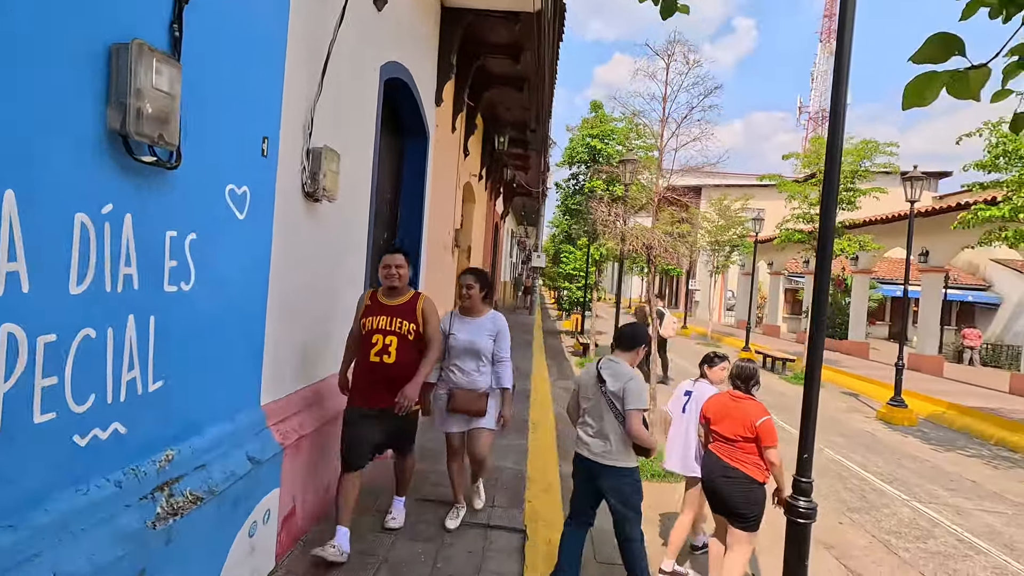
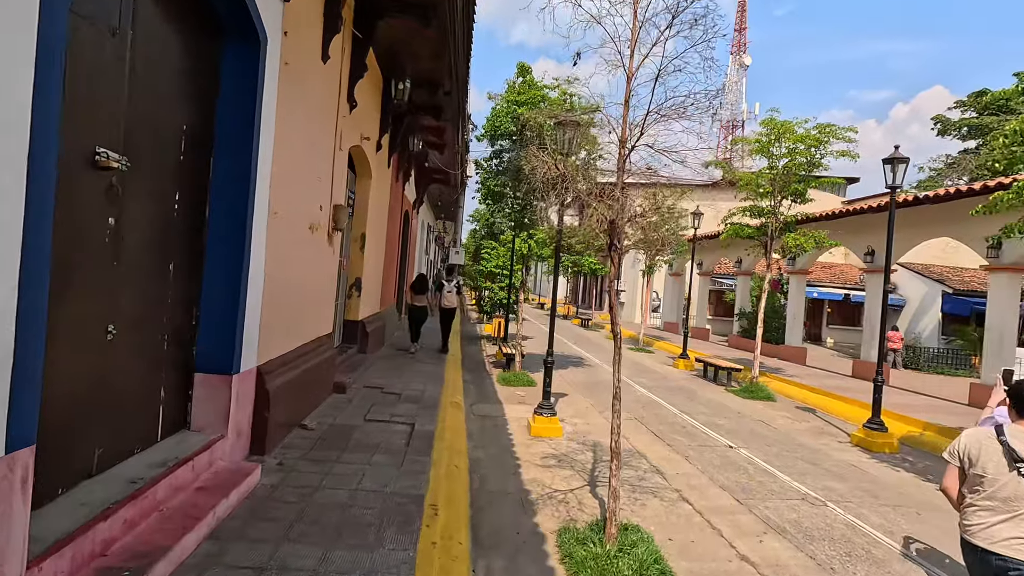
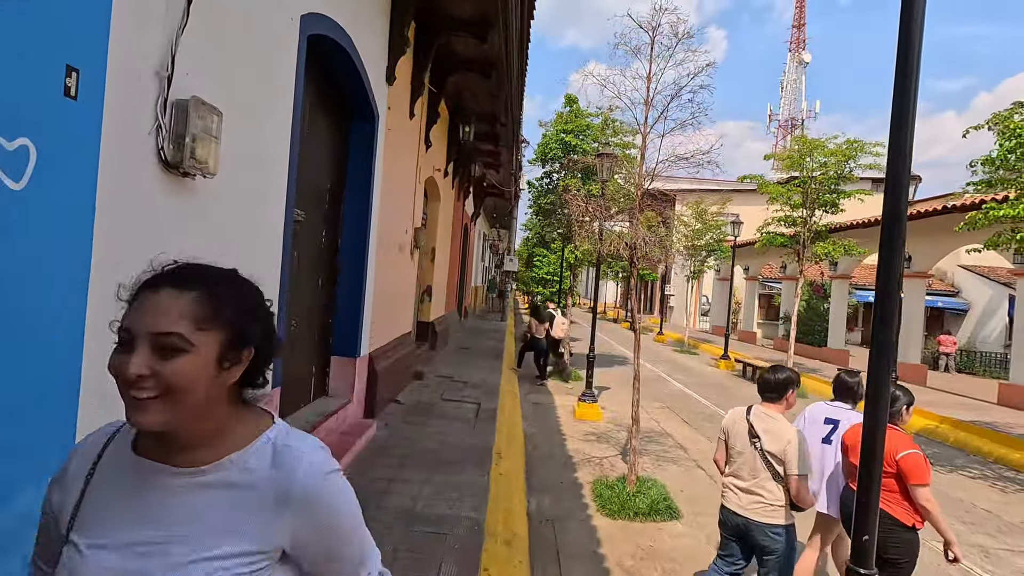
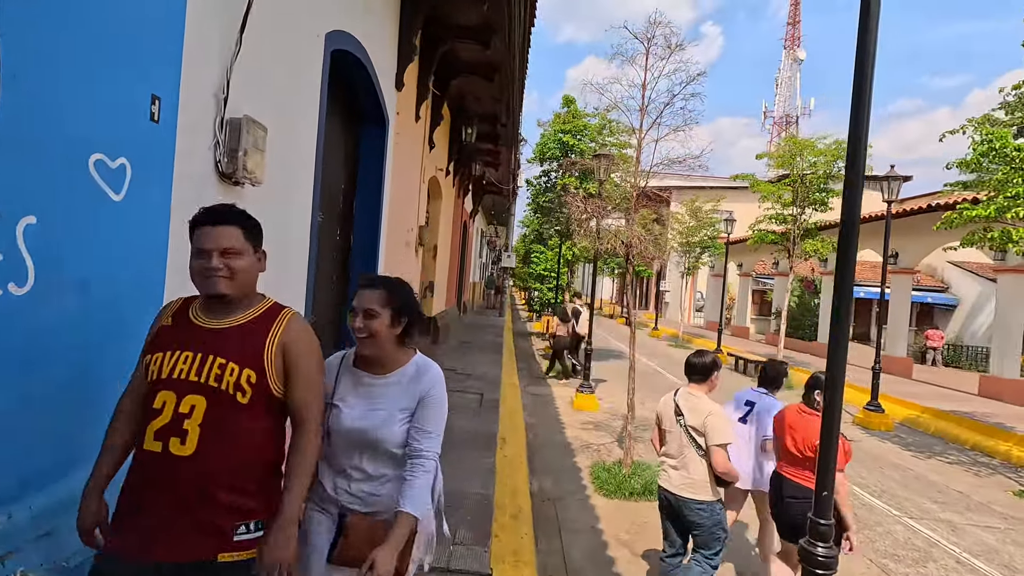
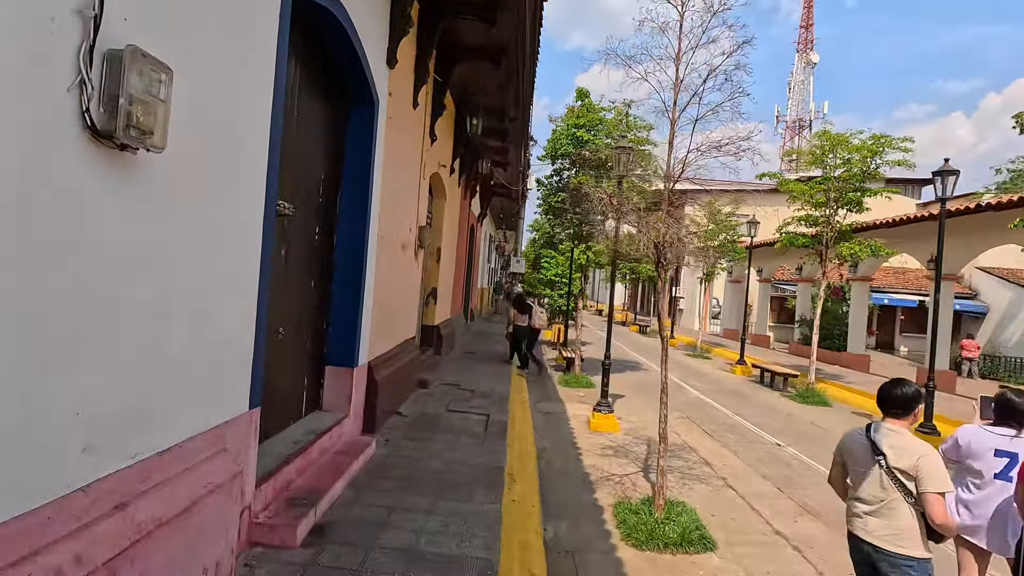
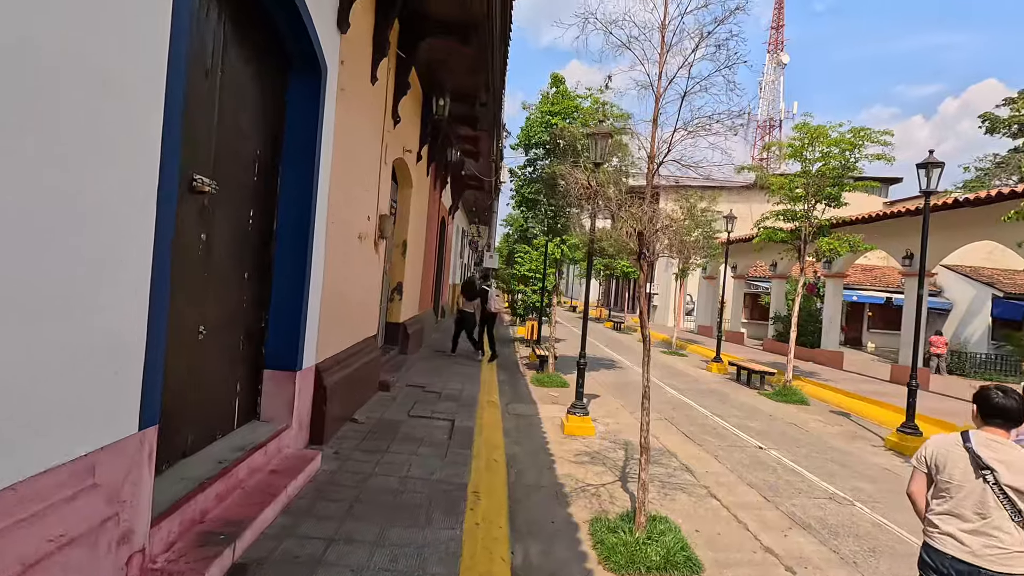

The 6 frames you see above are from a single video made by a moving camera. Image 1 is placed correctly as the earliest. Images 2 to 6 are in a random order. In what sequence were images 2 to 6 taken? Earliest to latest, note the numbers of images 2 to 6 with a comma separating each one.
4, 3, 5, 6, 2
